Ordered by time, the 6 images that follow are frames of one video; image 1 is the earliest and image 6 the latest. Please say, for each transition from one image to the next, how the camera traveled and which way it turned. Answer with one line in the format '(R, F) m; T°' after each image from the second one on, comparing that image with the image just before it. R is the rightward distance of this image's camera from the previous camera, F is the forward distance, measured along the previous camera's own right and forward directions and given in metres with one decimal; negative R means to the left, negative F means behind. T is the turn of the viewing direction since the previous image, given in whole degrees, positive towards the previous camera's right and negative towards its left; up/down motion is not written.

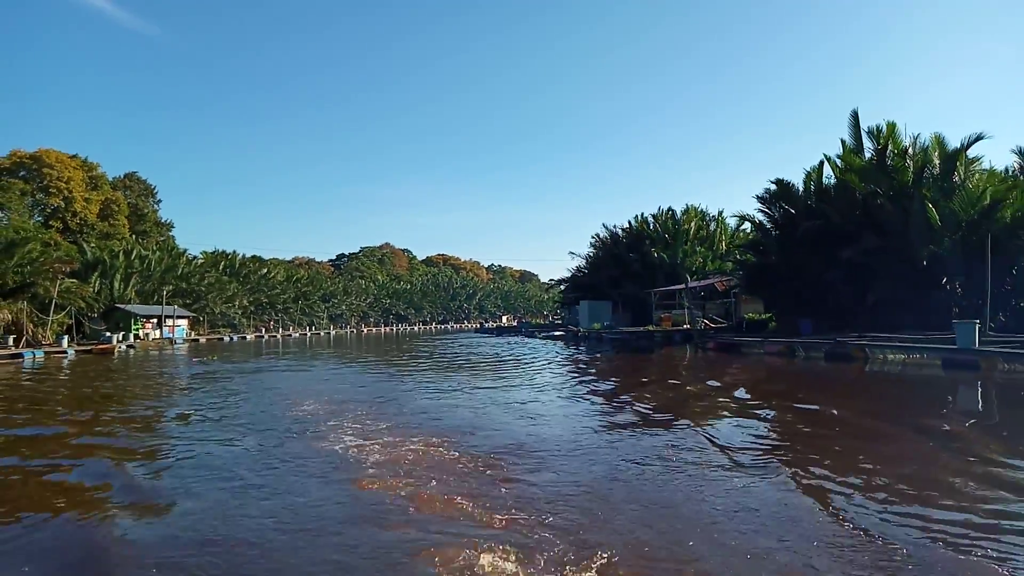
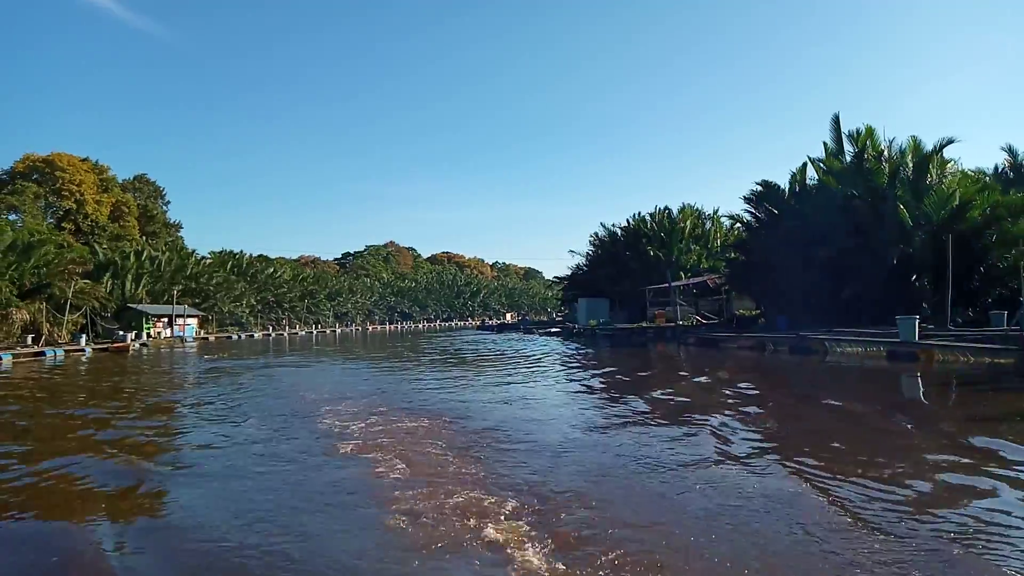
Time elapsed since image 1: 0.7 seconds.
(+0.3, -1.0) m; 0°
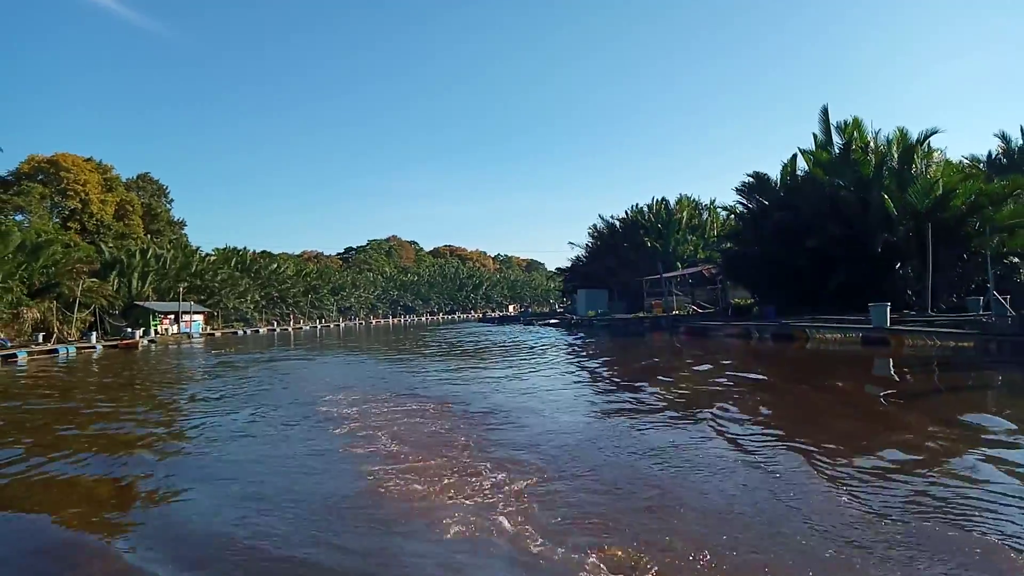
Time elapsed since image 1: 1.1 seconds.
(+0.2, -0.6) m; 0°
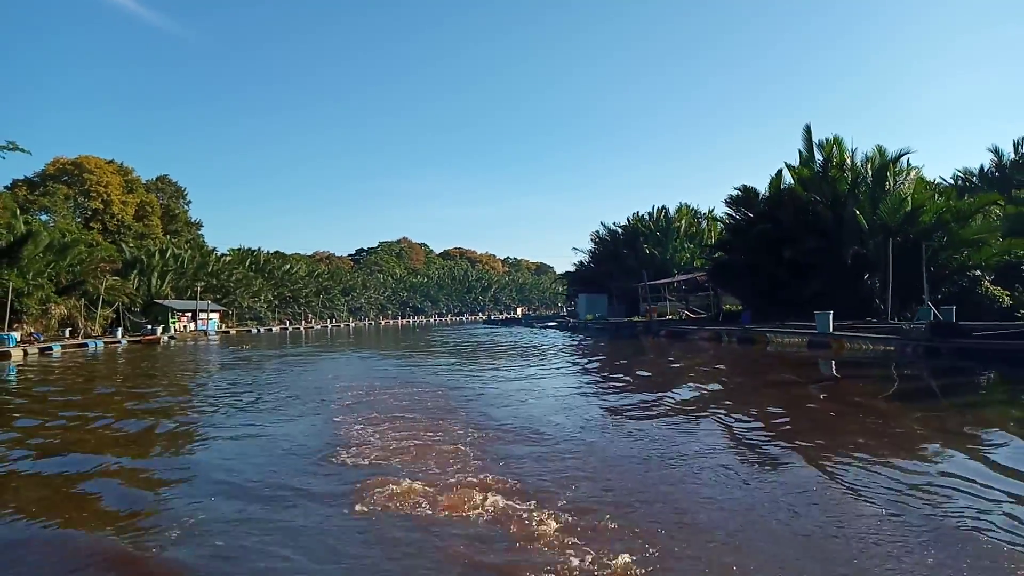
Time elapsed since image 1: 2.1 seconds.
(+0.4, -1.4) m; -1°
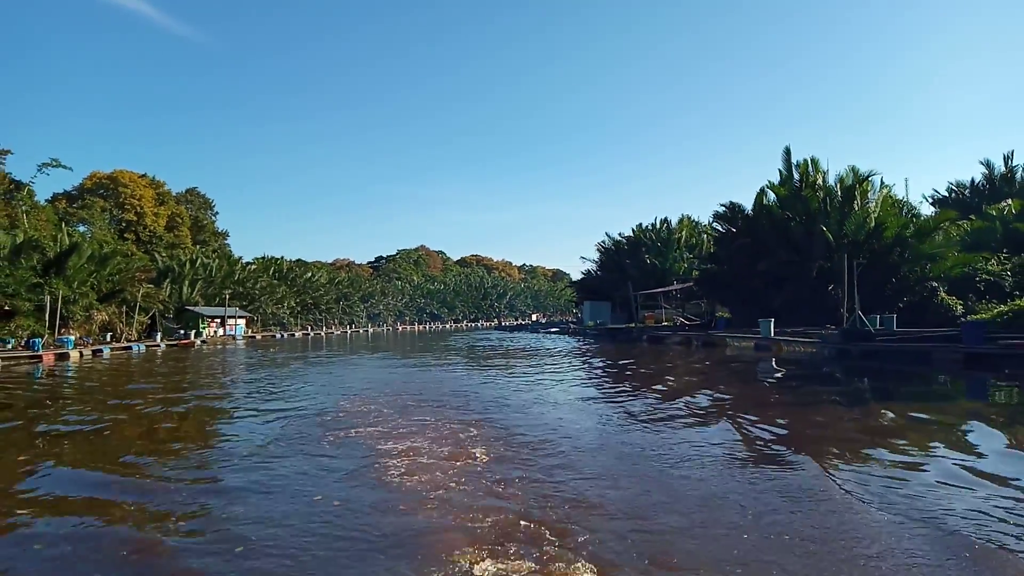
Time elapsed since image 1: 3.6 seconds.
(+0.6, -2.2) m; -1°
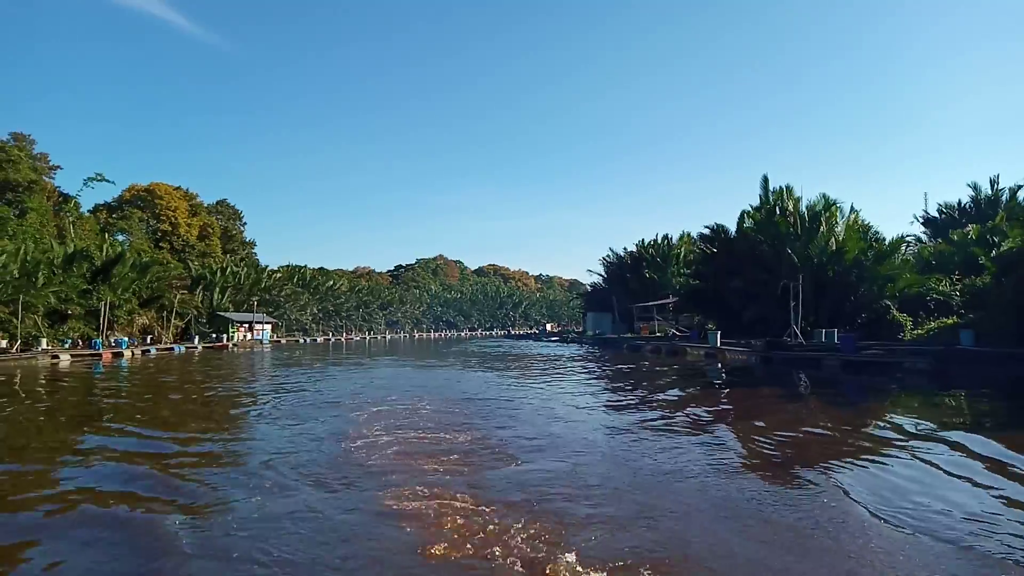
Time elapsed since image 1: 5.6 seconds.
(+0.7, -2.7) m; -2°
